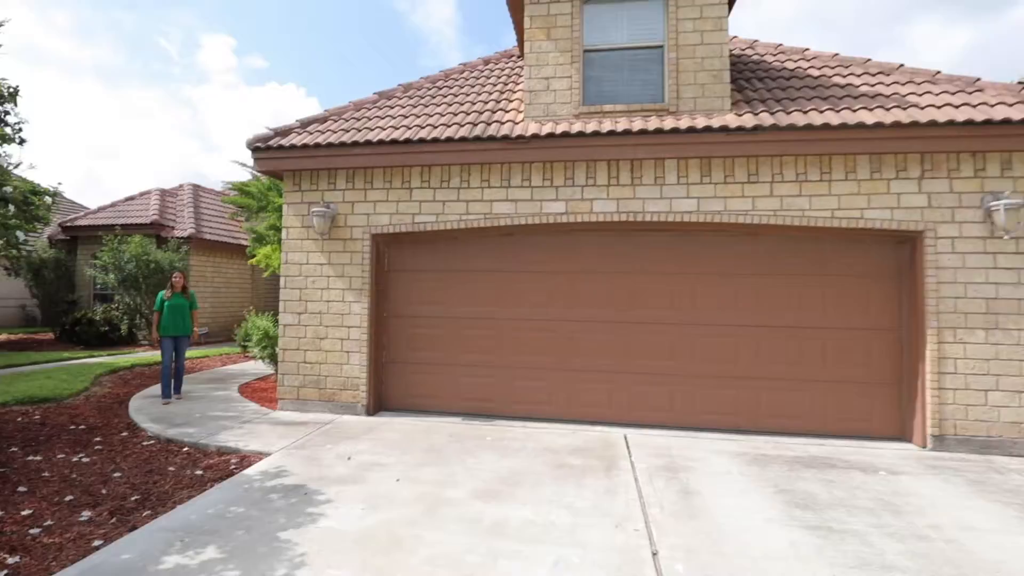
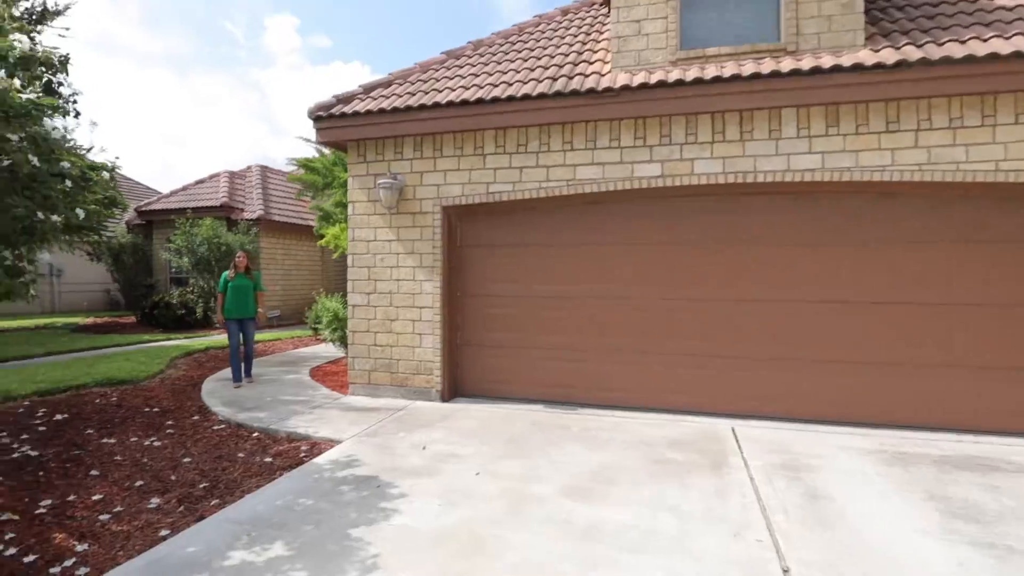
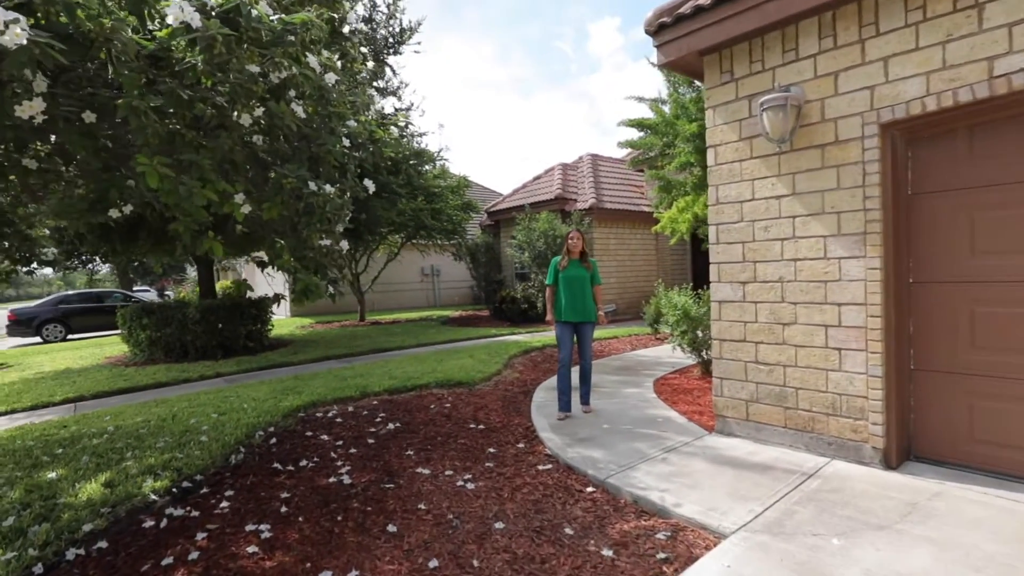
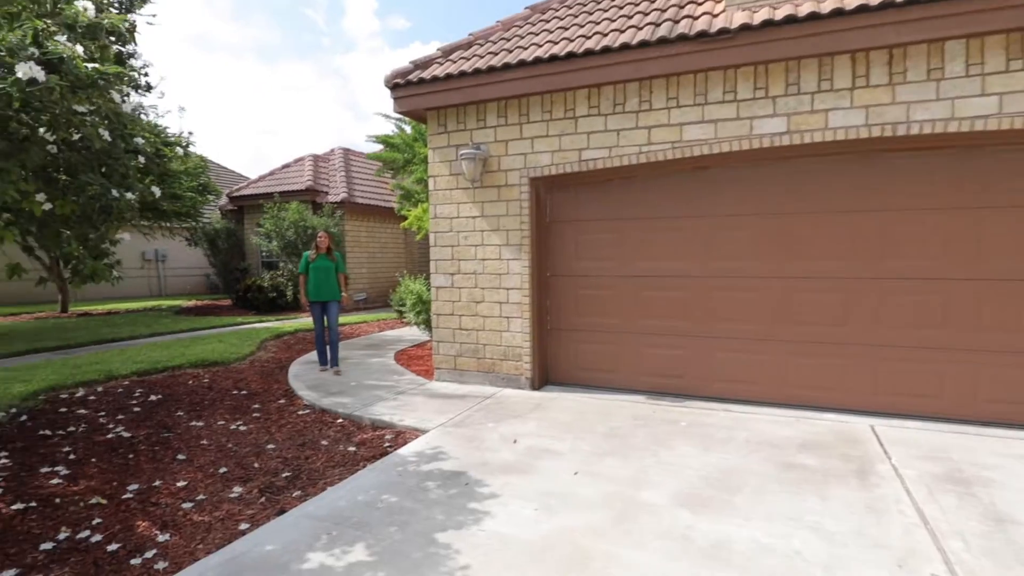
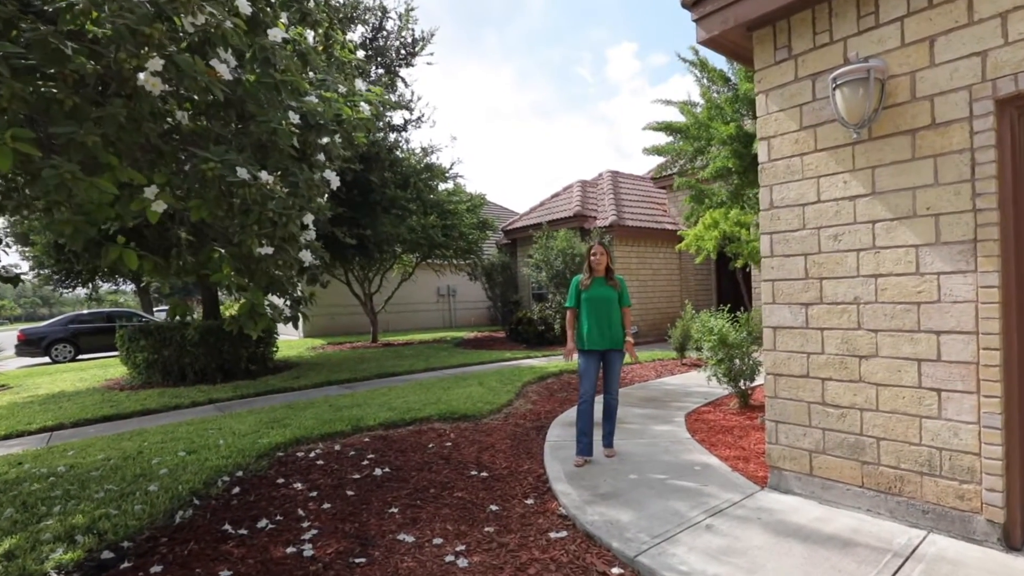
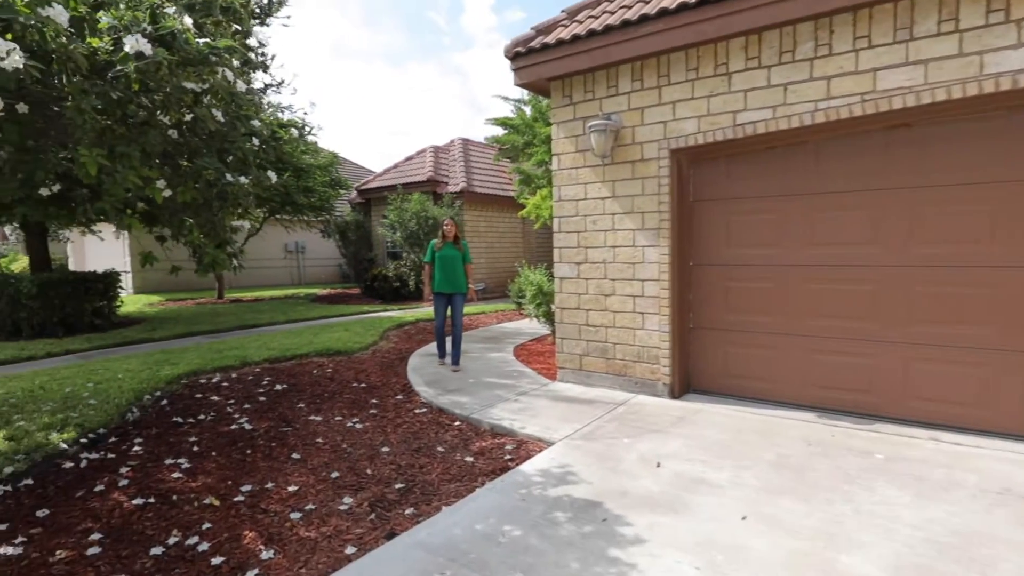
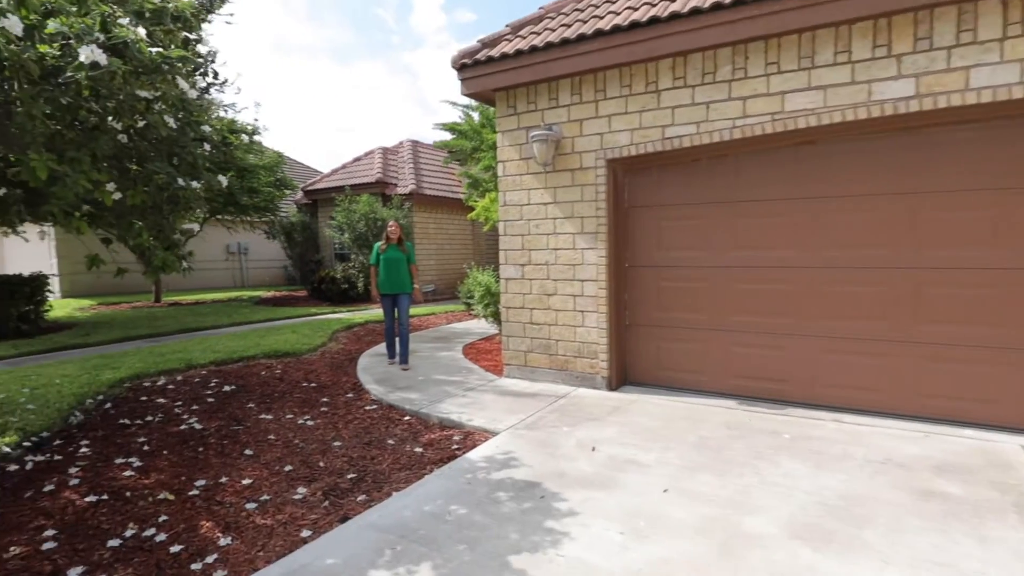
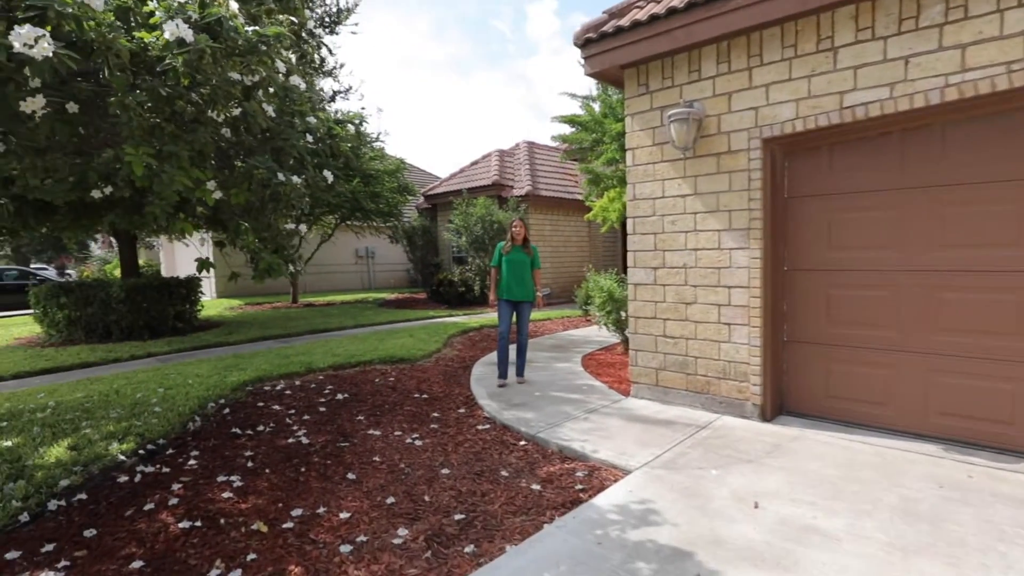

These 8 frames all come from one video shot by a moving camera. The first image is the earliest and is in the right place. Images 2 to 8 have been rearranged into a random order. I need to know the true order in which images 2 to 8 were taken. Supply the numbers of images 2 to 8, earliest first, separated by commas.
2, 4, 7, 6, 8, 3, 5
